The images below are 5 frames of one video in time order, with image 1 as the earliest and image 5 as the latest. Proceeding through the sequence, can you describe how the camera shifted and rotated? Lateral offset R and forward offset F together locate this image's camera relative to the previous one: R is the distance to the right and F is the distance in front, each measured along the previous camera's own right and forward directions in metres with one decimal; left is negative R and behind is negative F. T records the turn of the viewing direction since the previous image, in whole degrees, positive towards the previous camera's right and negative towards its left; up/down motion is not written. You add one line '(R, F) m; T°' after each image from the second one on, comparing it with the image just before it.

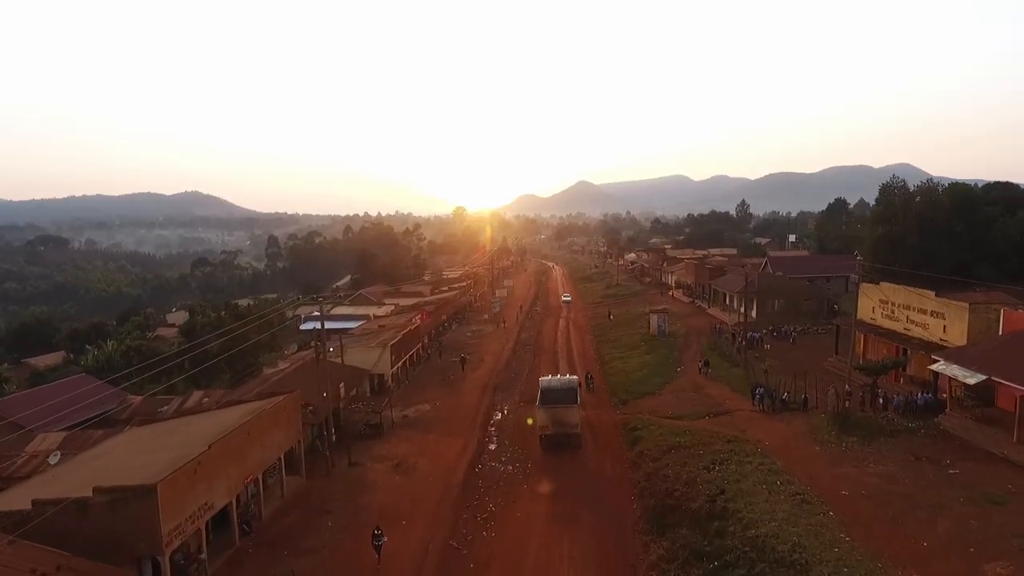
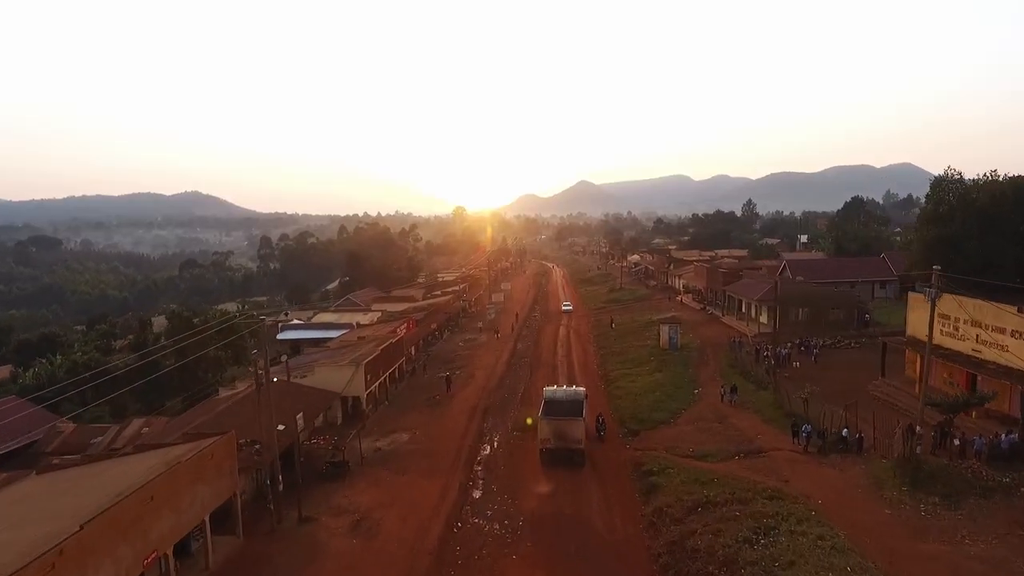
(+0.5, +5.1) m; 0°
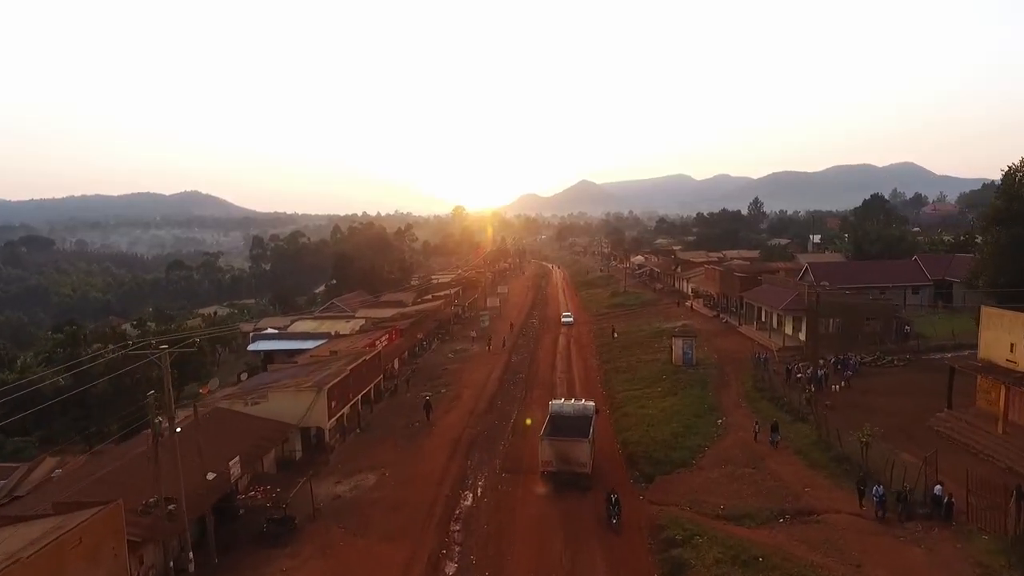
(+0.6, +5.3) m; 0°
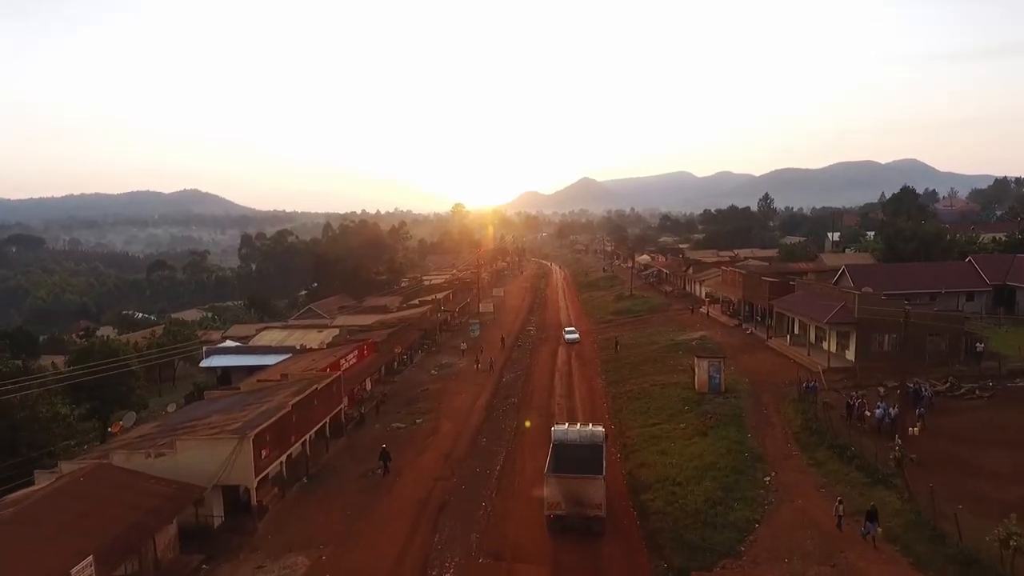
(+0.8, +6.9) m; 0°
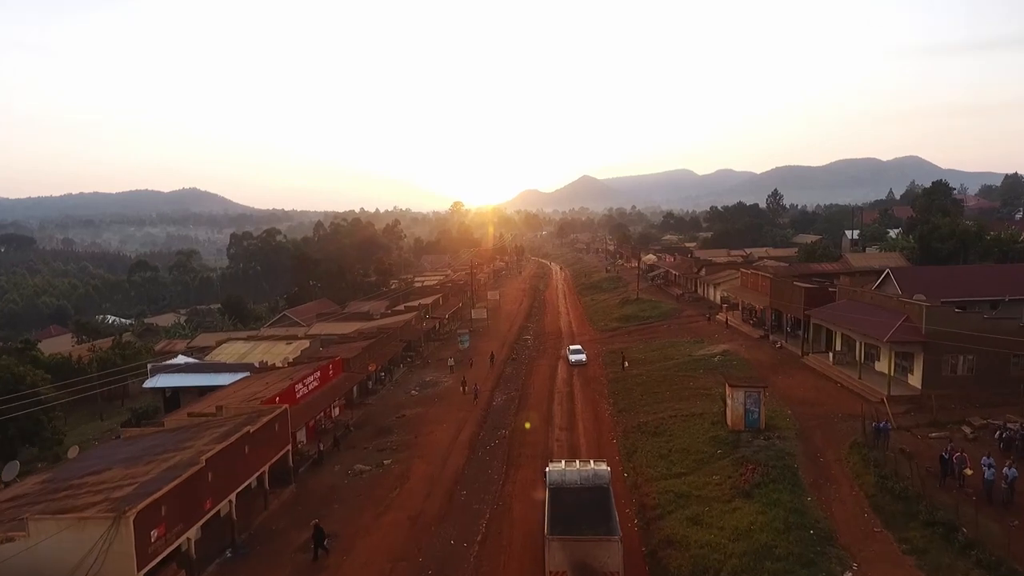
(+0.6, +6.2) m; 0°
